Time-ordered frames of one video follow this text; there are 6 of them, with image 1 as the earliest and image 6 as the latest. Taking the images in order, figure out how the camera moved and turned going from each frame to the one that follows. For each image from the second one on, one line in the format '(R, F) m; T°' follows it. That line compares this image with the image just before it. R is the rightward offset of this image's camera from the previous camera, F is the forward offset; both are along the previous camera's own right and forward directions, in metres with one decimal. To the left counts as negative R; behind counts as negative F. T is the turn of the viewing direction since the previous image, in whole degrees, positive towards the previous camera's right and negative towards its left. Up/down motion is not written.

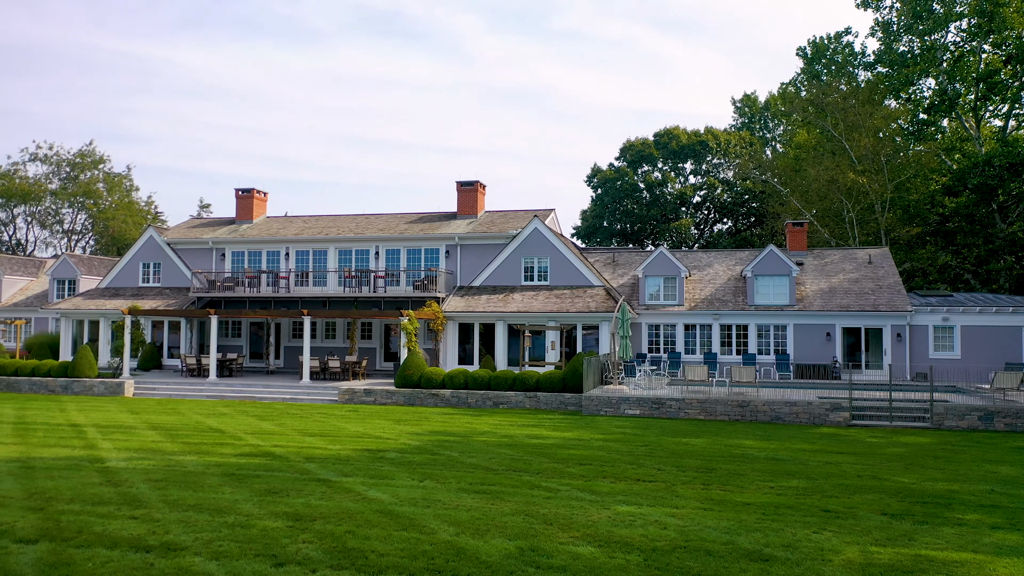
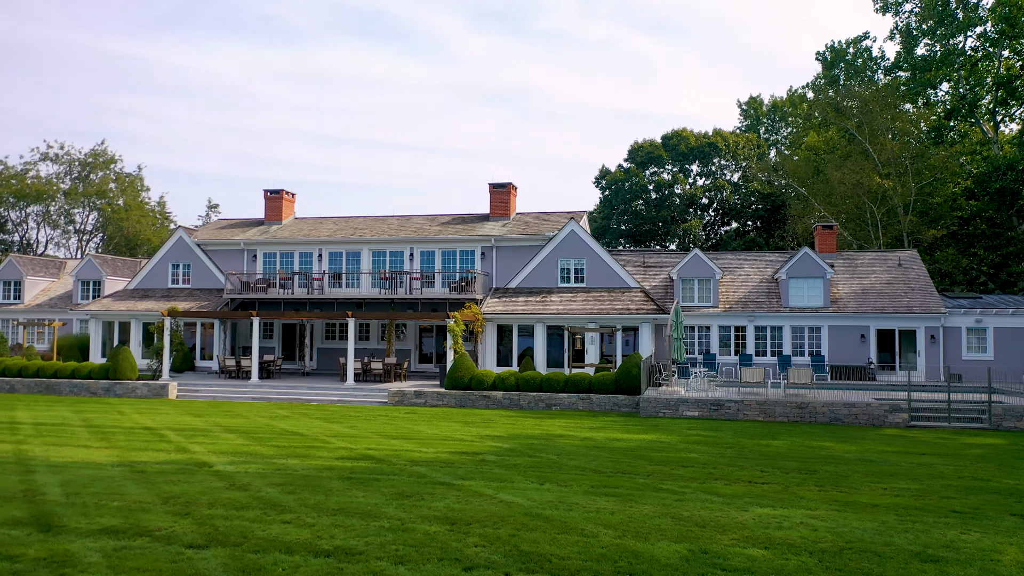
(-1.9, 0.0) m; +1°
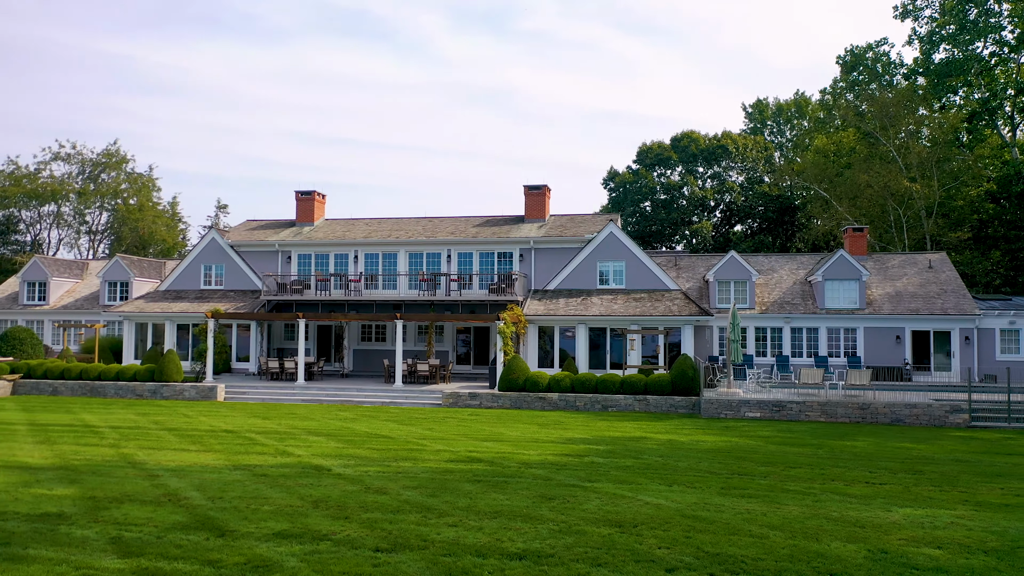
(-2.0, 0.0) m; +1°
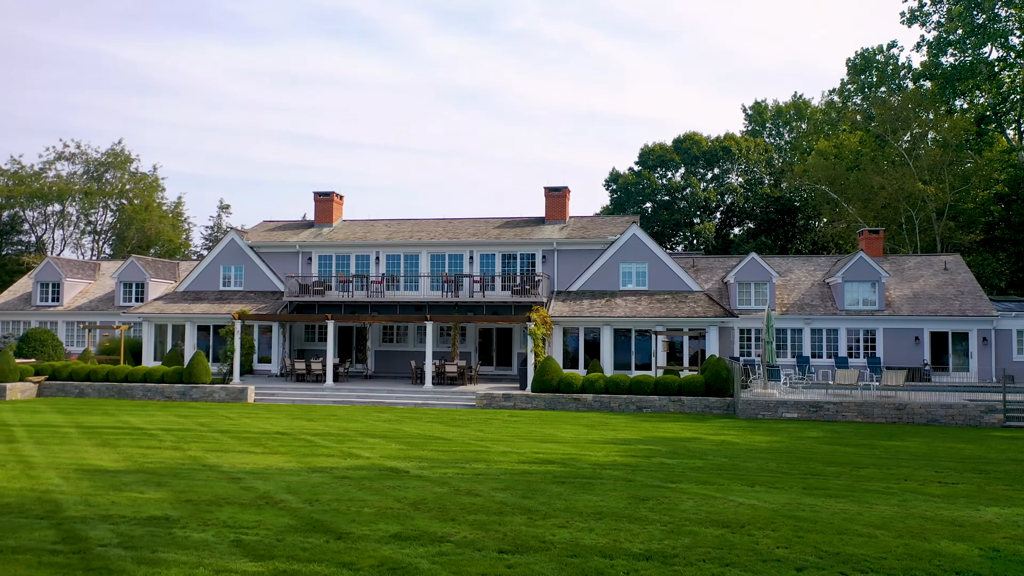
(-1.4, 0.0) m; +1°
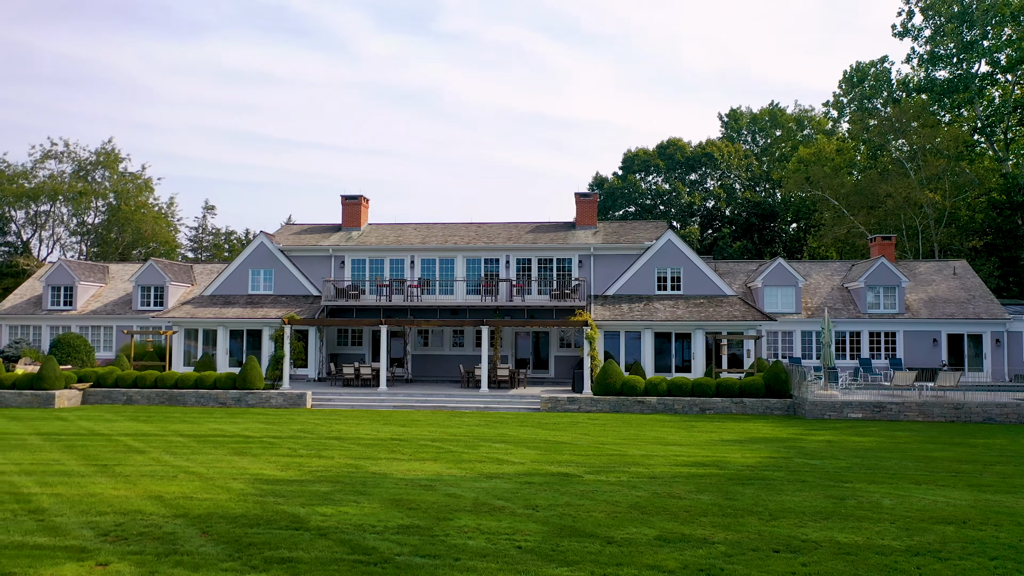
(-3.4, -0.1) m; +4°
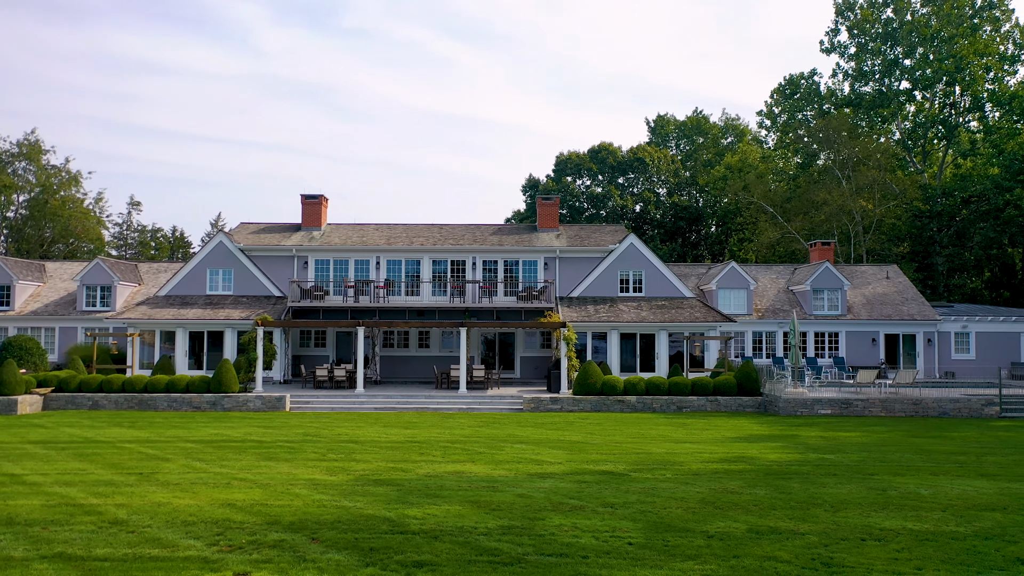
(-2.2, -0.1) m; +7°
